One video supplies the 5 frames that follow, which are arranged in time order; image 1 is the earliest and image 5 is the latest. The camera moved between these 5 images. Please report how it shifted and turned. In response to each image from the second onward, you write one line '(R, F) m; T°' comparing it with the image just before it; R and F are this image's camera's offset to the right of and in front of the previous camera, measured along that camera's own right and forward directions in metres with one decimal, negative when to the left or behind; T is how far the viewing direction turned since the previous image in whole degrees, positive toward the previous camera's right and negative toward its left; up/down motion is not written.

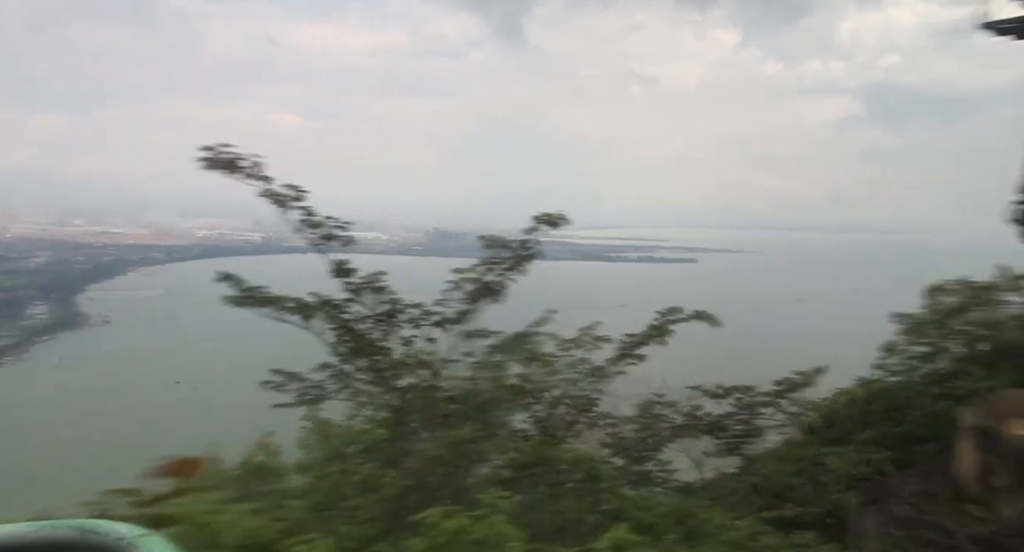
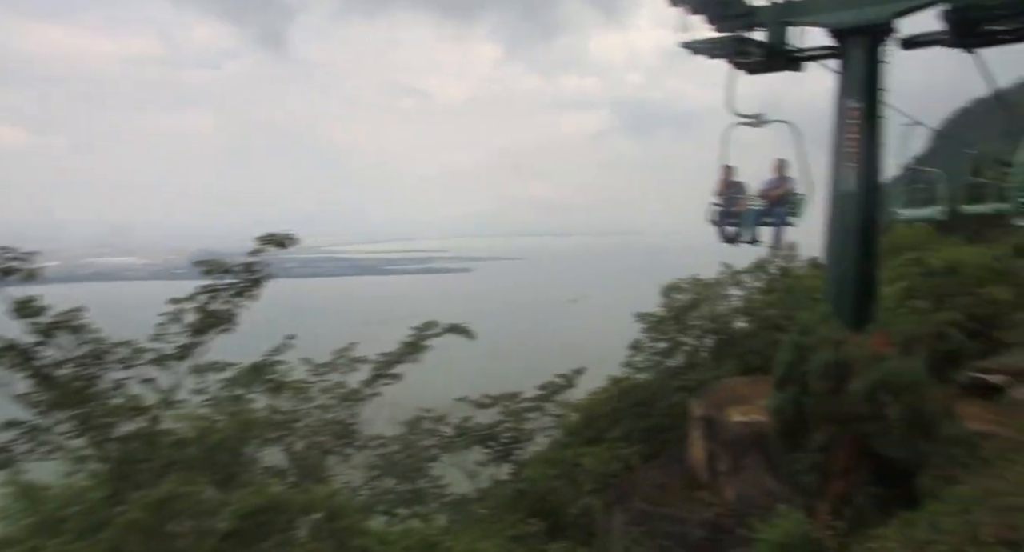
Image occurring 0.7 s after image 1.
(+0.6, +0.4) m; +16°
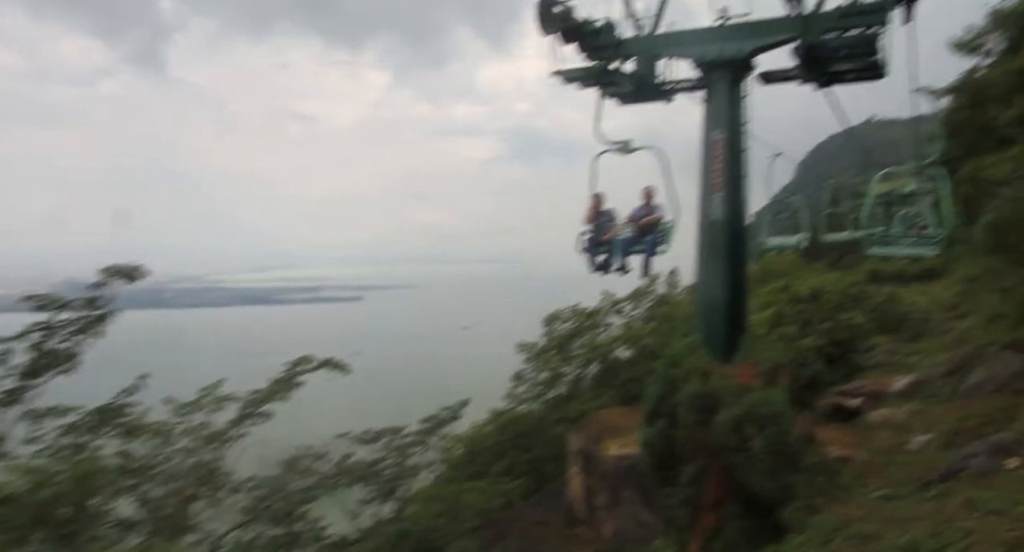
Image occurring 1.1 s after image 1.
(+0.2, +0.2) m; +8°
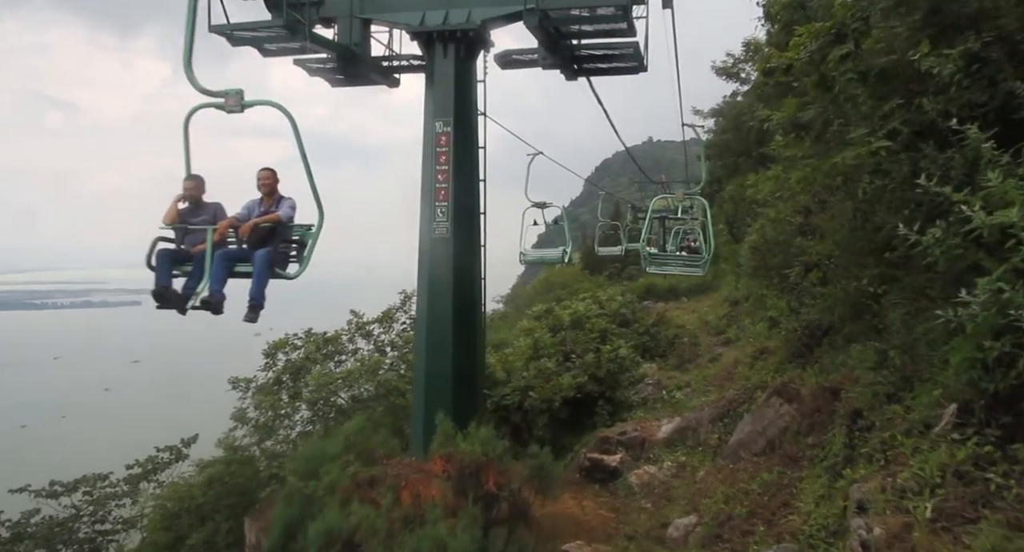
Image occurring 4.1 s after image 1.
(+1.1, +1.9) m; +15°
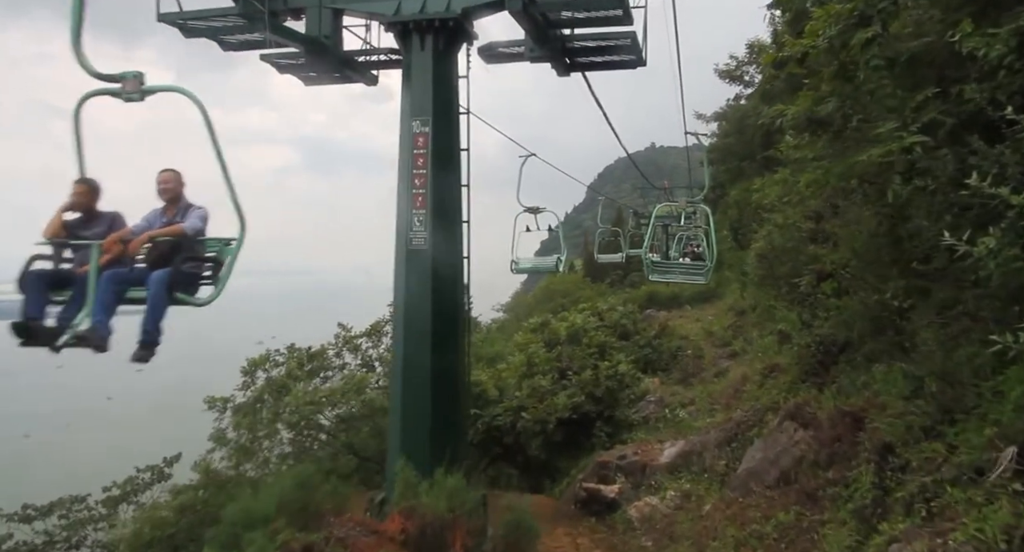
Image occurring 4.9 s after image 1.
(+0.1, +0.6) m; 0°
